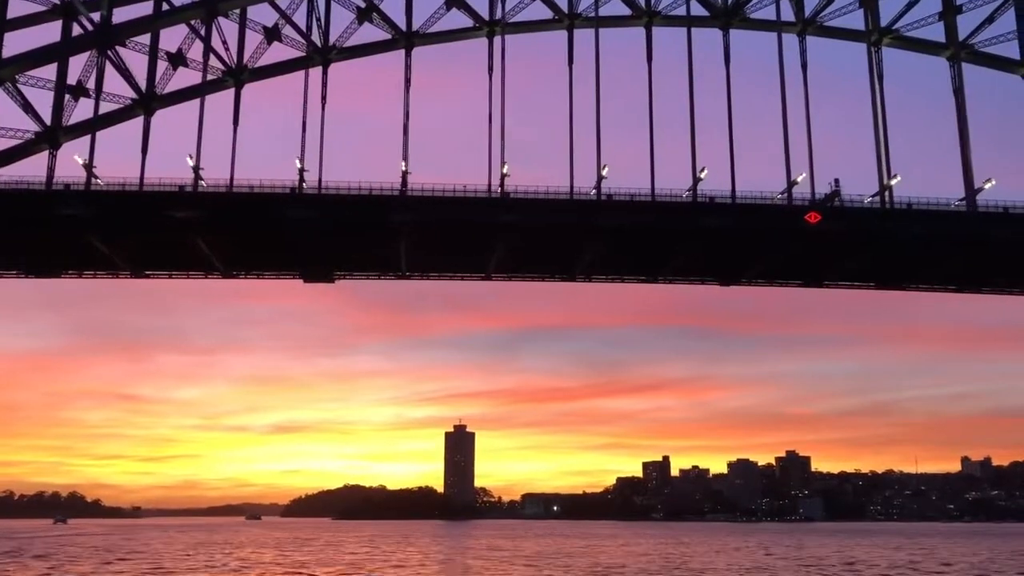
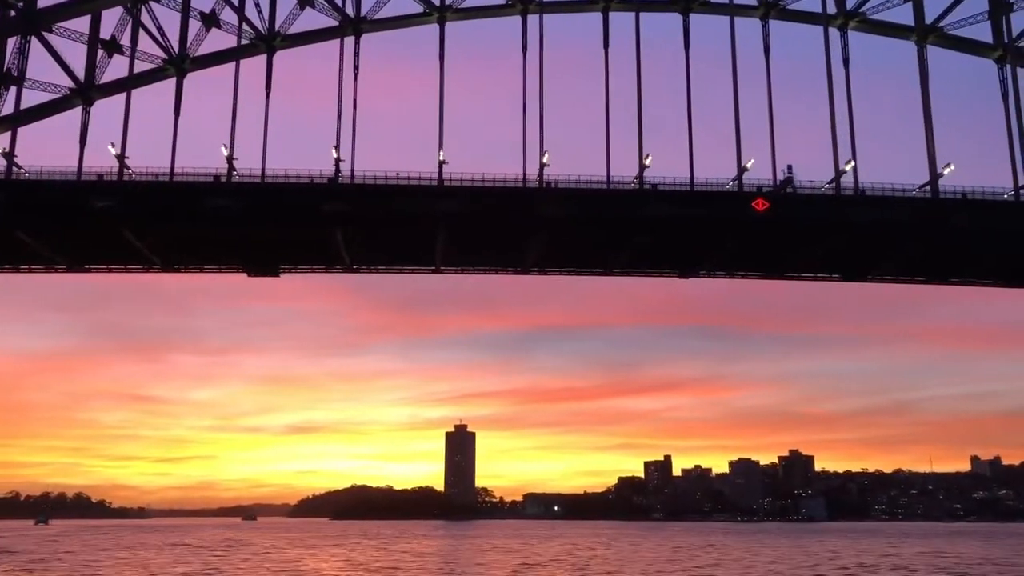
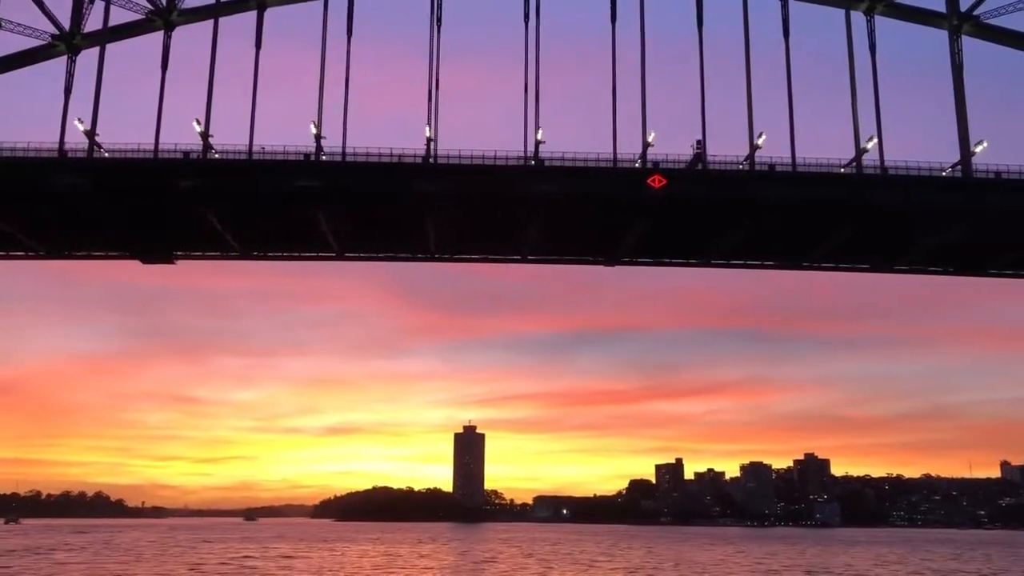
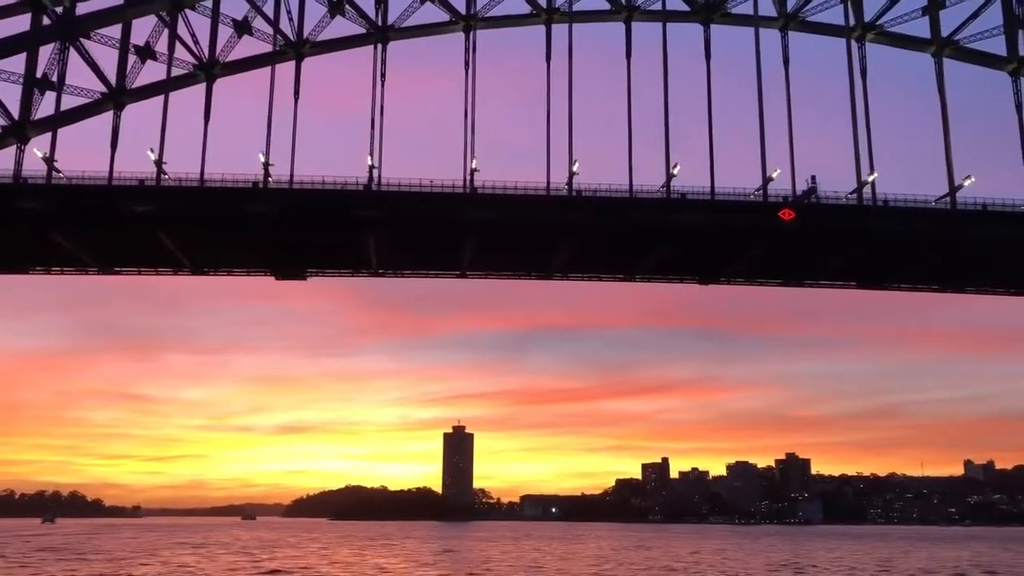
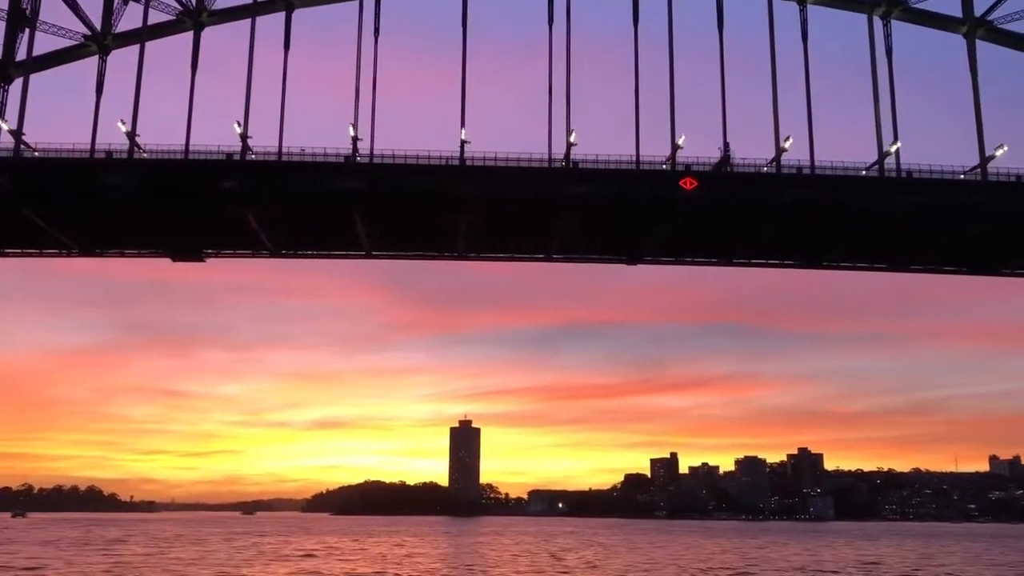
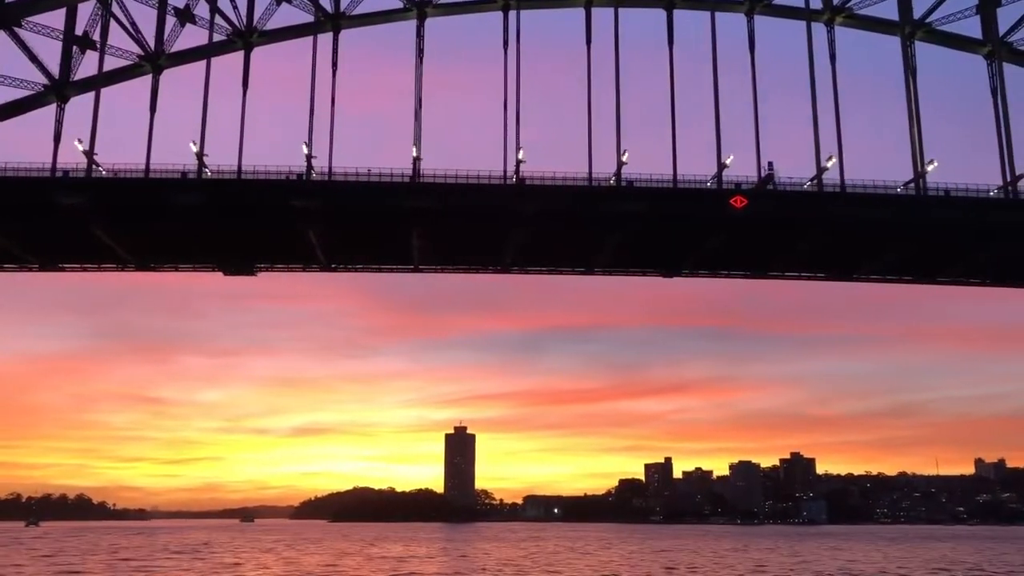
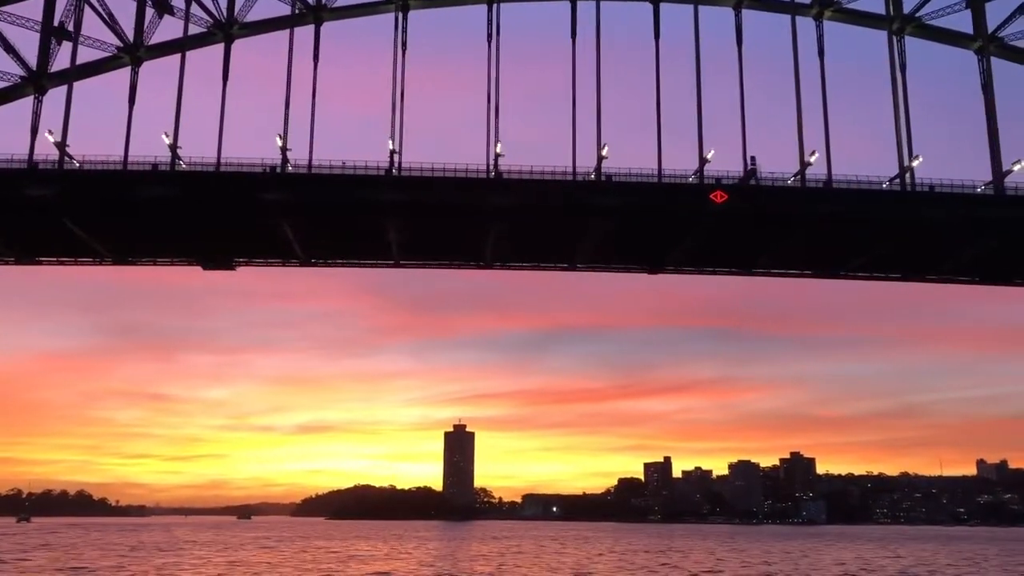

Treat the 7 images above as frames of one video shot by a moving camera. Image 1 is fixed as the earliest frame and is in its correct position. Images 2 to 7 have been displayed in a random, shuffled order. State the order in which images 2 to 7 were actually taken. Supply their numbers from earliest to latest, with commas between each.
4, 2, 6, 7, 5, 3
